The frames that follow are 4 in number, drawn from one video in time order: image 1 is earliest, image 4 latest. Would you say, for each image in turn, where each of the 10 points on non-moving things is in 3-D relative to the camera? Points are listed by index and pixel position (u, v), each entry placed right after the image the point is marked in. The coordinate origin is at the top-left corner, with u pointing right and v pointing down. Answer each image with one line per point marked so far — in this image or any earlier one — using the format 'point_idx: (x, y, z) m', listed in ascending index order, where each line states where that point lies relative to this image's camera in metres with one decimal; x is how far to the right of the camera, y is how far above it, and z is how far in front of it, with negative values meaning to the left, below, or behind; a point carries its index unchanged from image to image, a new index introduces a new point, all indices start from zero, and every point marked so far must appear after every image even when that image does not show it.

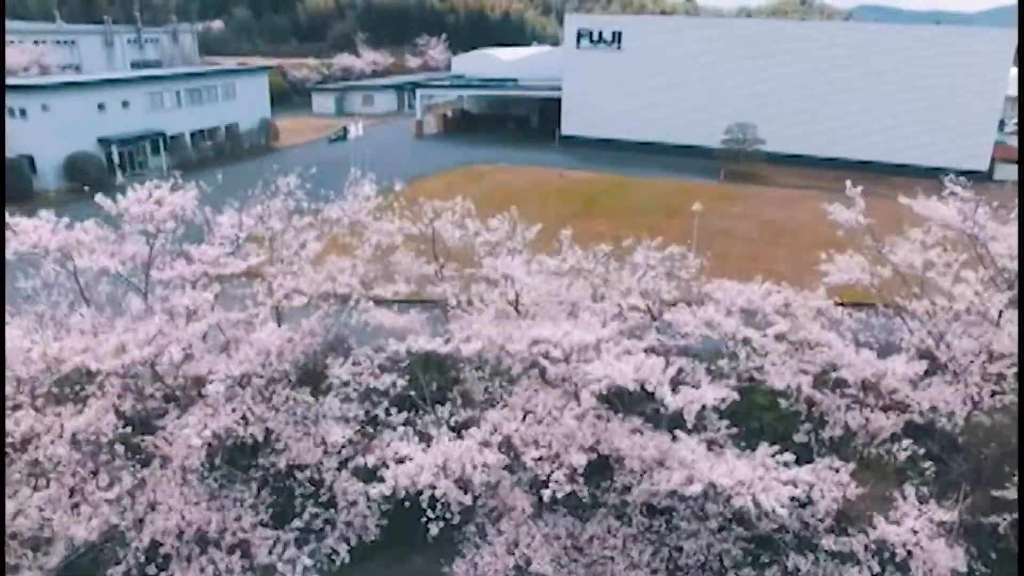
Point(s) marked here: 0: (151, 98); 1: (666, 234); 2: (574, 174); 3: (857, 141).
0: (-5.7, +3.0, +12.5) m
1: (+1.6, +0.4, +8.8) m
2: (+1.0, +1.8, +12.3) m
3: (+6.2, +2.6, +13.9) m
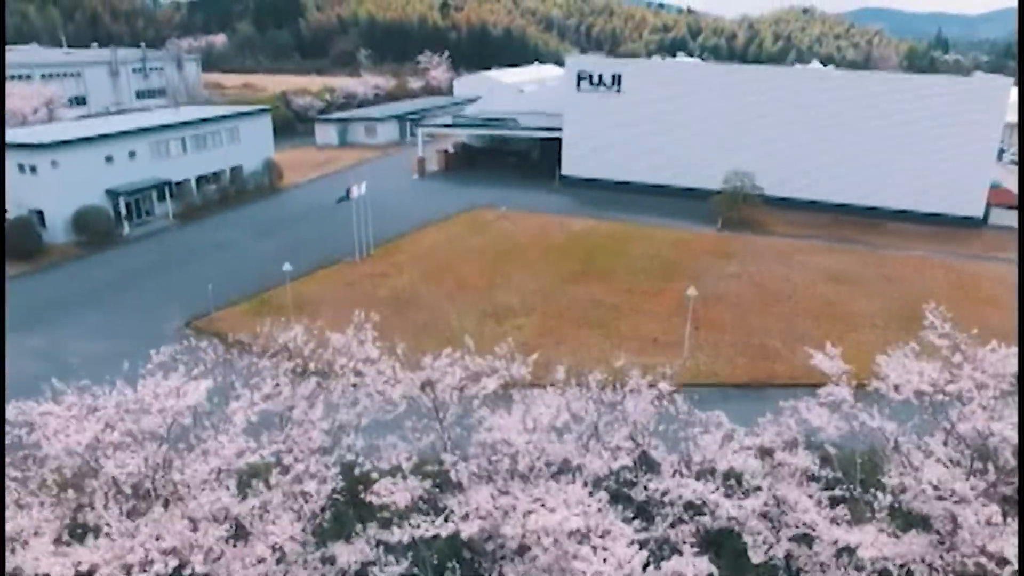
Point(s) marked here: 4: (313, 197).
0: (-5.7, +2.3, +12.7) m
1: (+1.6, -0.4, +9.0) m
2: (+1.0, +1.0, +12.5) m
3: (+6.2, +1.8, +14.1) m
4: (-3.6, +1.6, +14.2) m
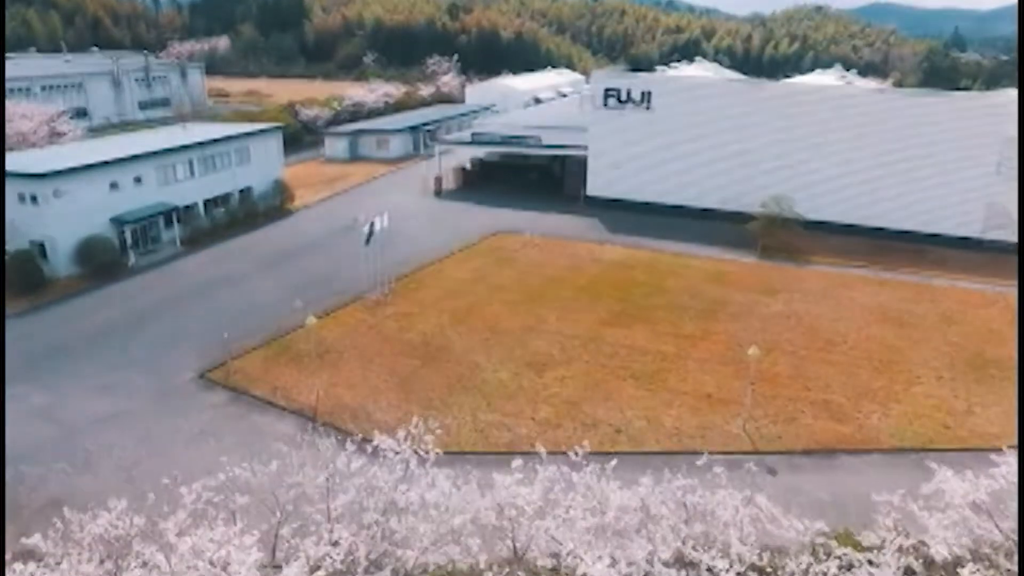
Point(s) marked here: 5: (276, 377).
0: (-5.3, +1.8, +12.0) m
1: (+2.0, -0.9, +8.4) m
2: (+1.4, +0.5, +11.9) m
3: (+6.6, +1.4, +13.4) m
4: (-3.2, +1.1, +13.5) m
5: (-2.4, -0.9, +8.0) m
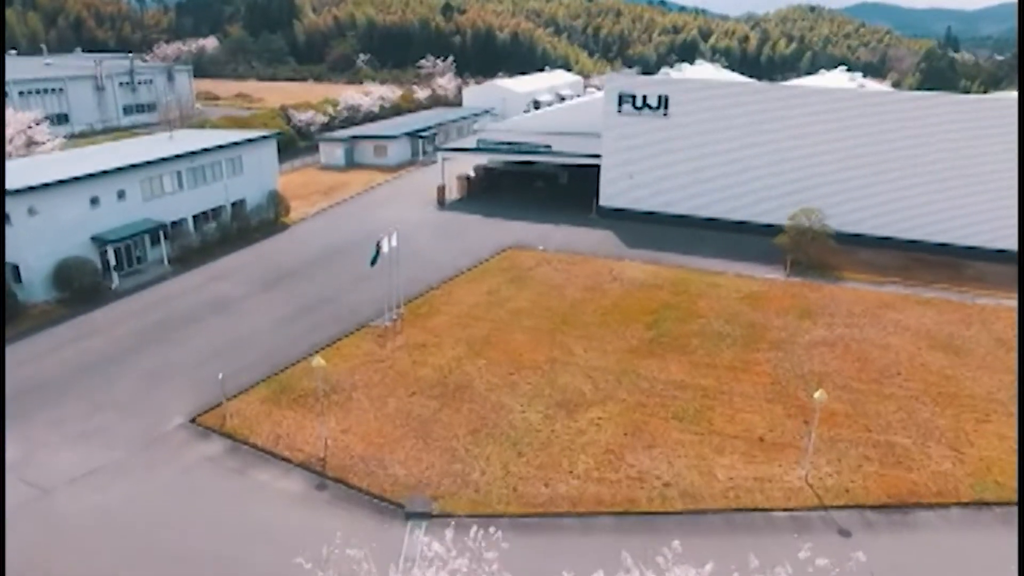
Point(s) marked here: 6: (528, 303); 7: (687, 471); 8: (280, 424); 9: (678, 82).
0: (-5.1, +1.5, +11.1) m
1: (+2.3, -1.1, +7.6) m
2: (+1.6, +0.2, +11.1) m
3: (+6.7, +1.1, +12.7) m
4: (-3.0, +0.8, +12.6) m
5: (-2.1, -1.2, +7.1) m
6: (+0.2, -0.2, +9.9) m
7: (+1.4, -1.5, +6.5) m
8: (-2.1, -1.2, +7.1) m
9: (+2.8, +3.4, +13.3) m
